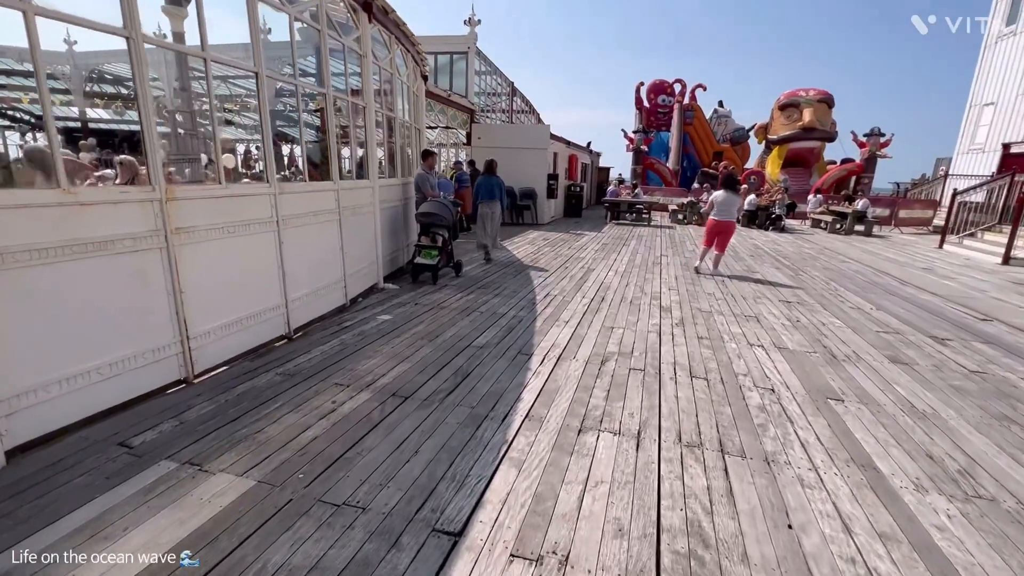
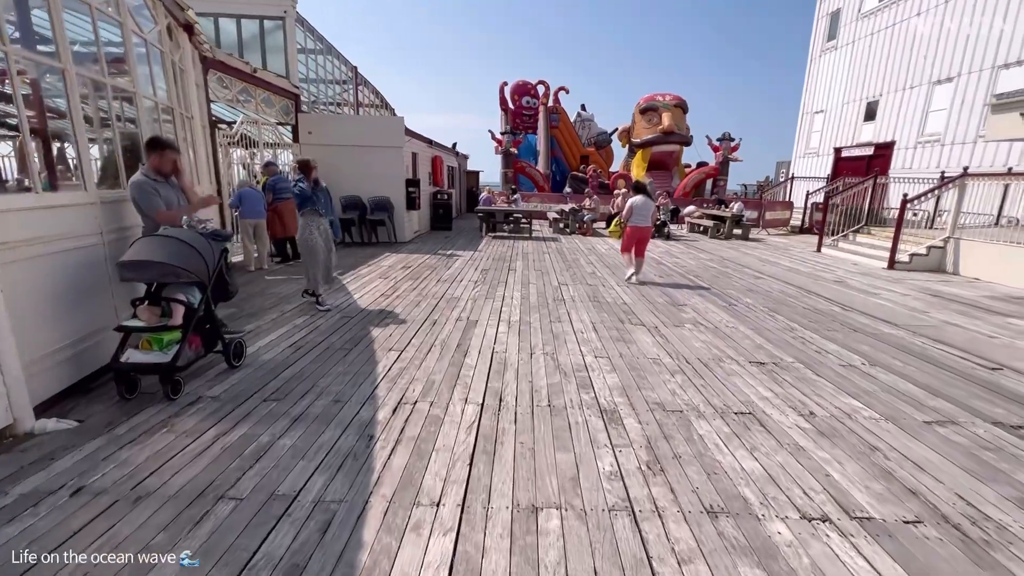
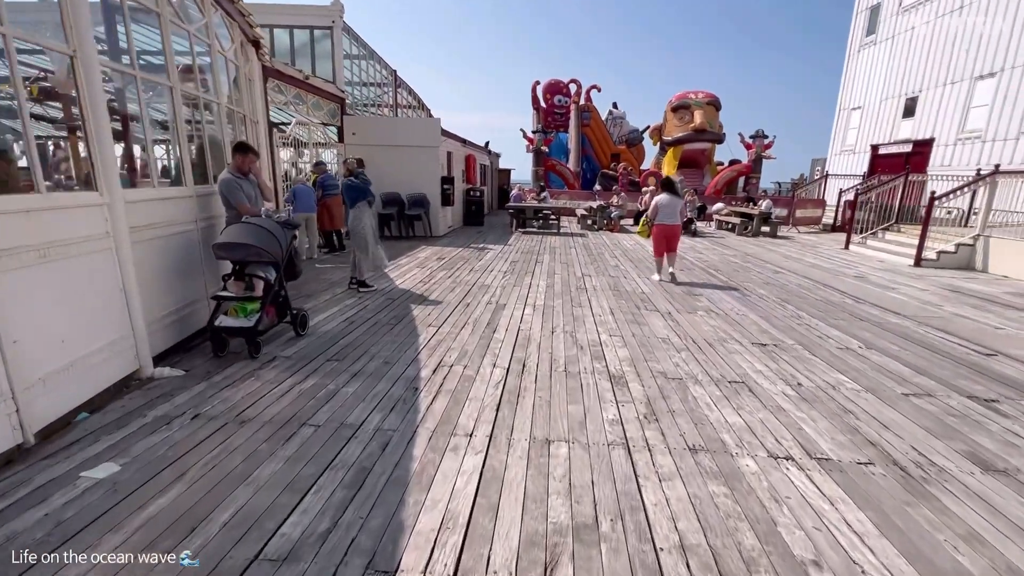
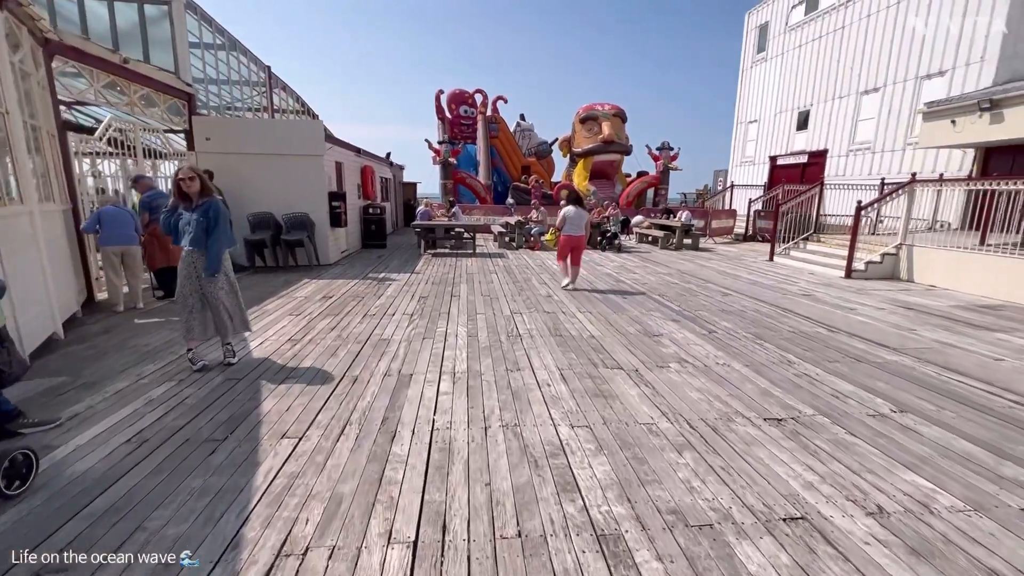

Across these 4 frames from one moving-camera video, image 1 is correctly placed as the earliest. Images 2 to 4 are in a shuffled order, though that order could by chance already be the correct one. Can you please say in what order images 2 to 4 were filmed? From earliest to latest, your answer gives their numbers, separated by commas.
3, 2, 4
